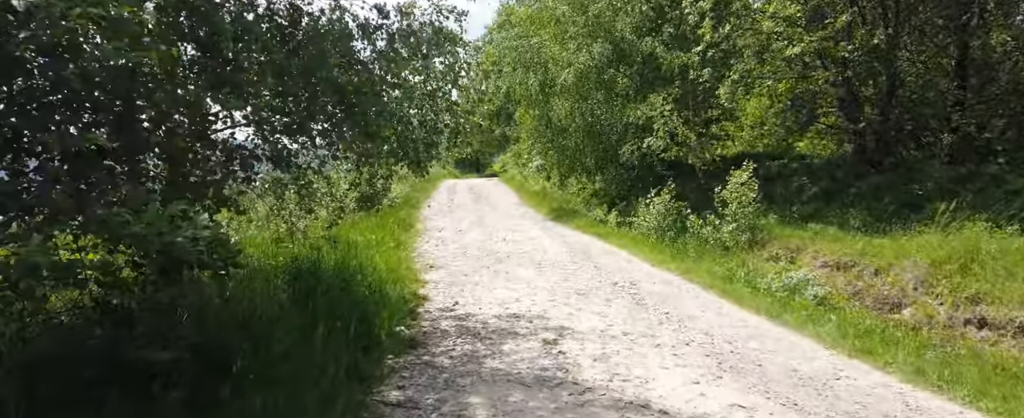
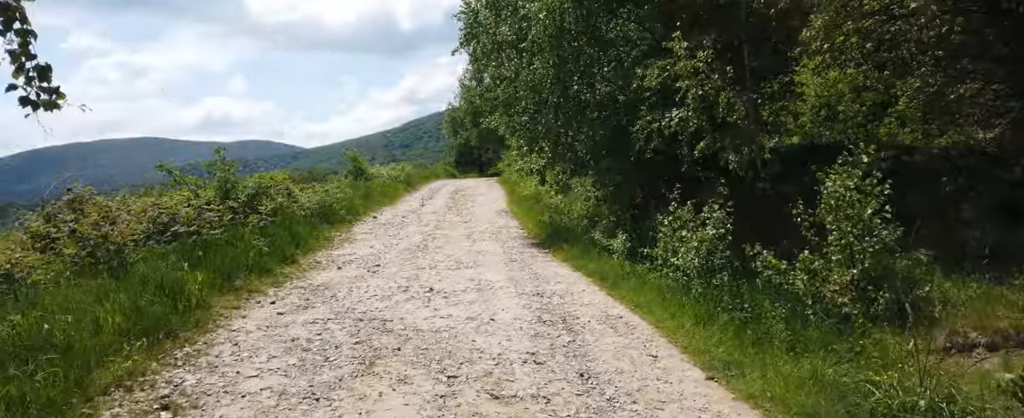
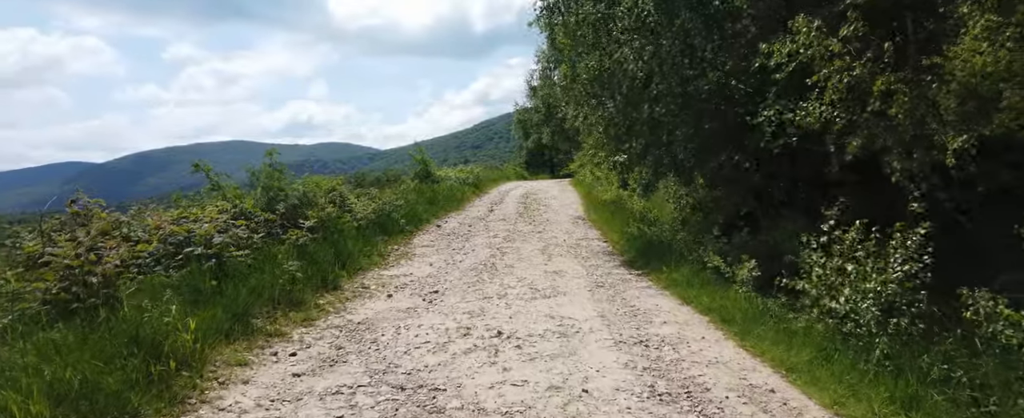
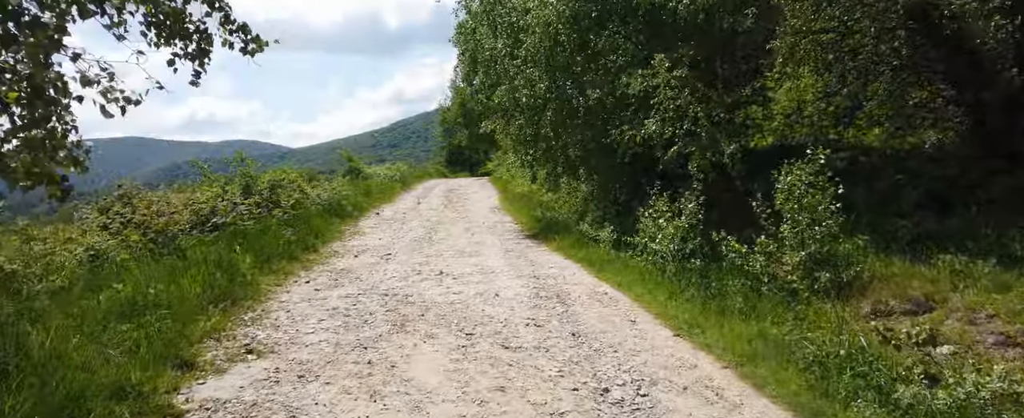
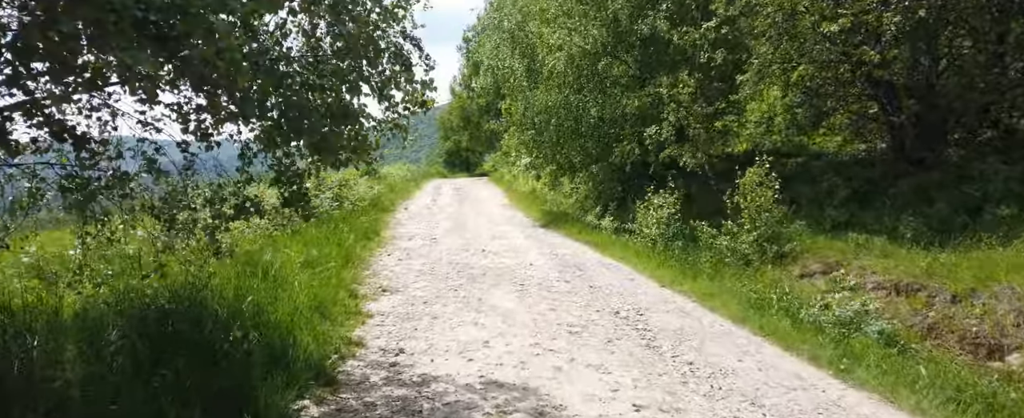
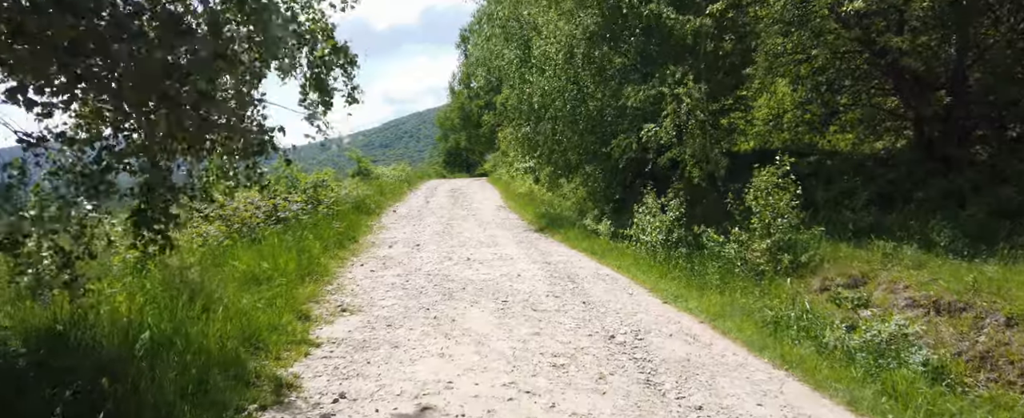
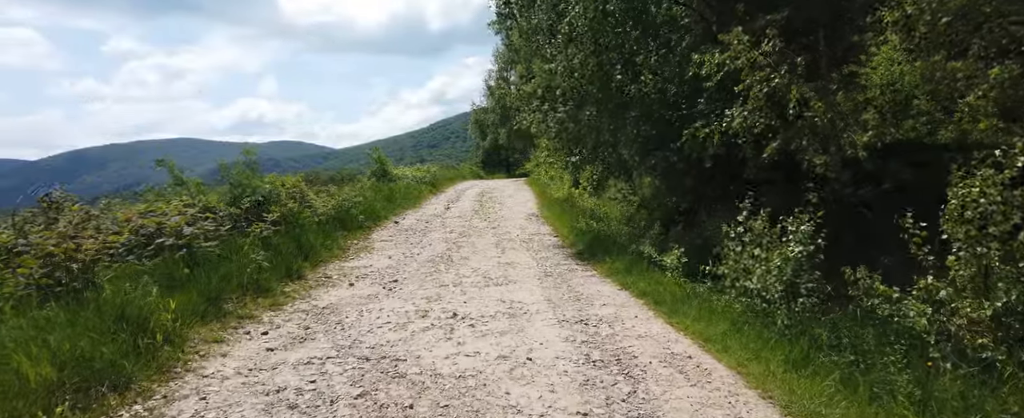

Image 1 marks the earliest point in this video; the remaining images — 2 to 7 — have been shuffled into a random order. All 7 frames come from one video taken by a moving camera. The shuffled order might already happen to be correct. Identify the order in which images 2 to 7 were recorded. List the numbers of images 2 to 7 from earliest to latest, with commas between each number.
5, 6, 4, 2, 7, 3
